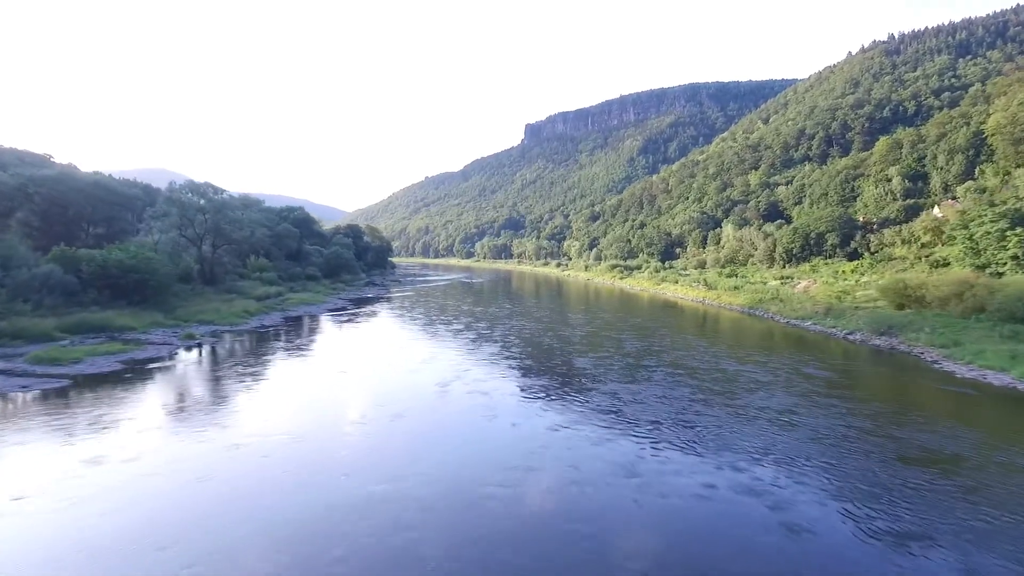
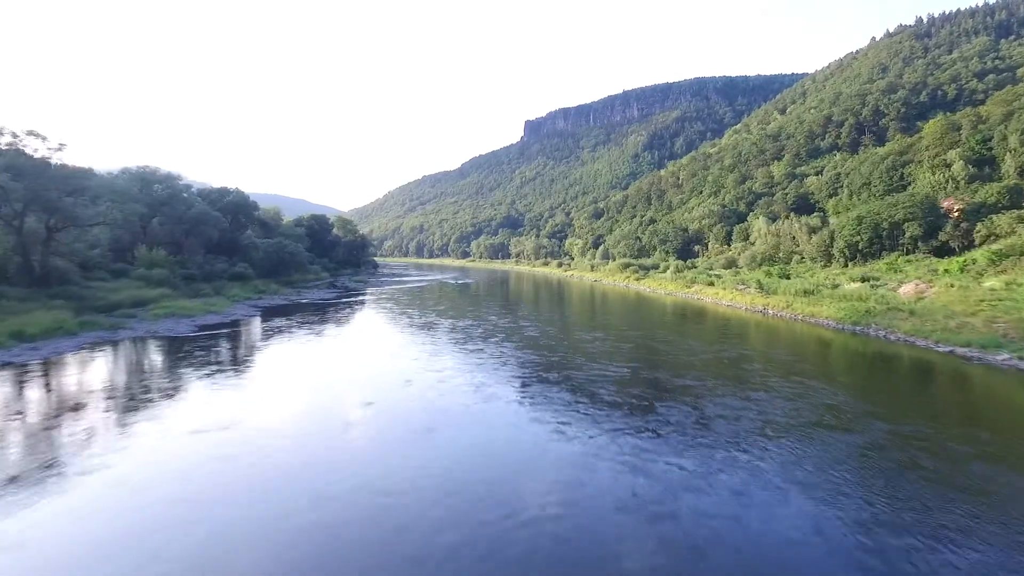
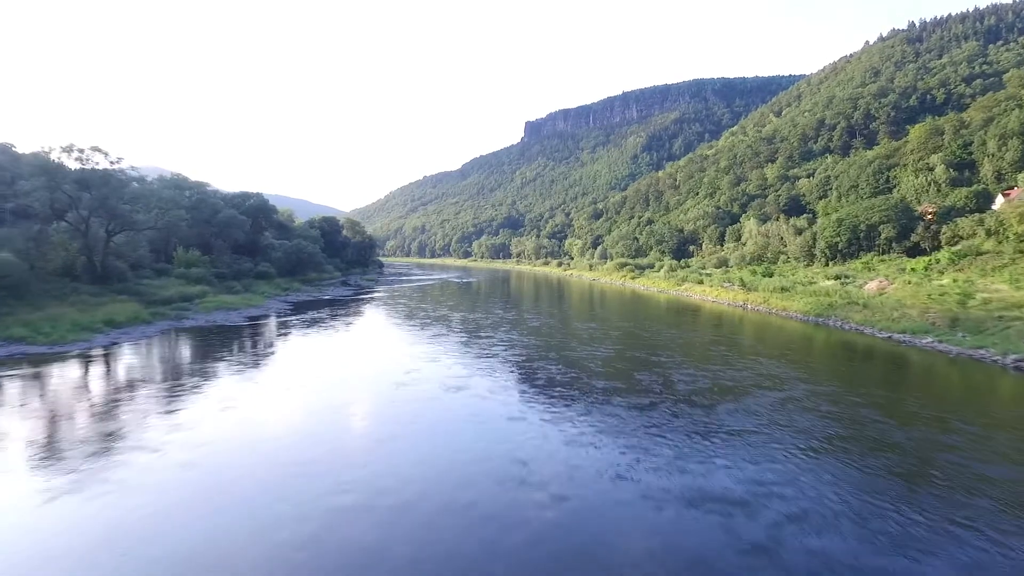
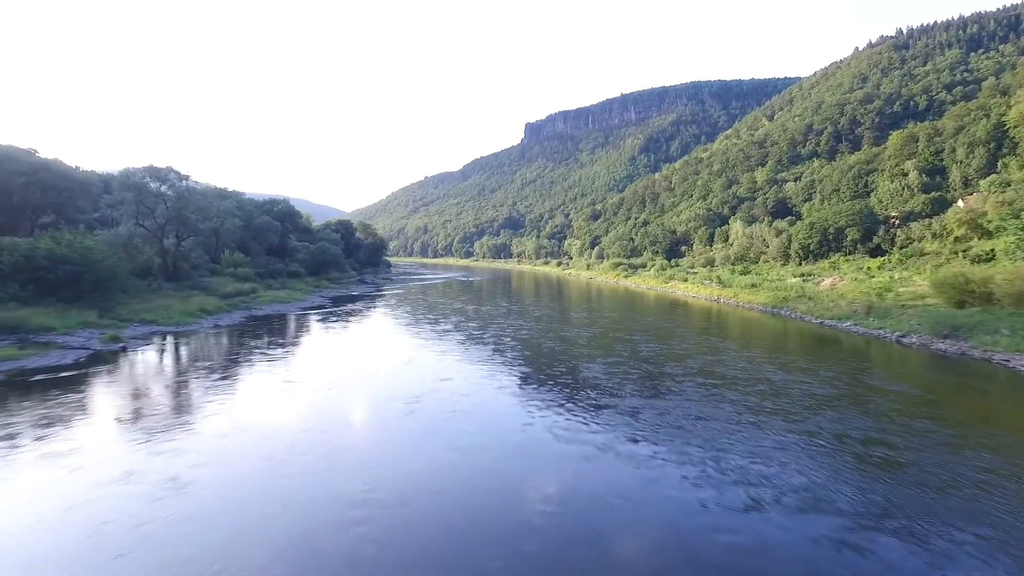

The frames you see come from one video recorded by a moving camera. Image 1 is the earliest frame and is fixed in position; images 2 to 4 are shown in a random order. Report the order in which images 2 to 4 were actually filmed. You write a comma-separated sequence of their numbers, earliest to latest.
4, 3, 2
